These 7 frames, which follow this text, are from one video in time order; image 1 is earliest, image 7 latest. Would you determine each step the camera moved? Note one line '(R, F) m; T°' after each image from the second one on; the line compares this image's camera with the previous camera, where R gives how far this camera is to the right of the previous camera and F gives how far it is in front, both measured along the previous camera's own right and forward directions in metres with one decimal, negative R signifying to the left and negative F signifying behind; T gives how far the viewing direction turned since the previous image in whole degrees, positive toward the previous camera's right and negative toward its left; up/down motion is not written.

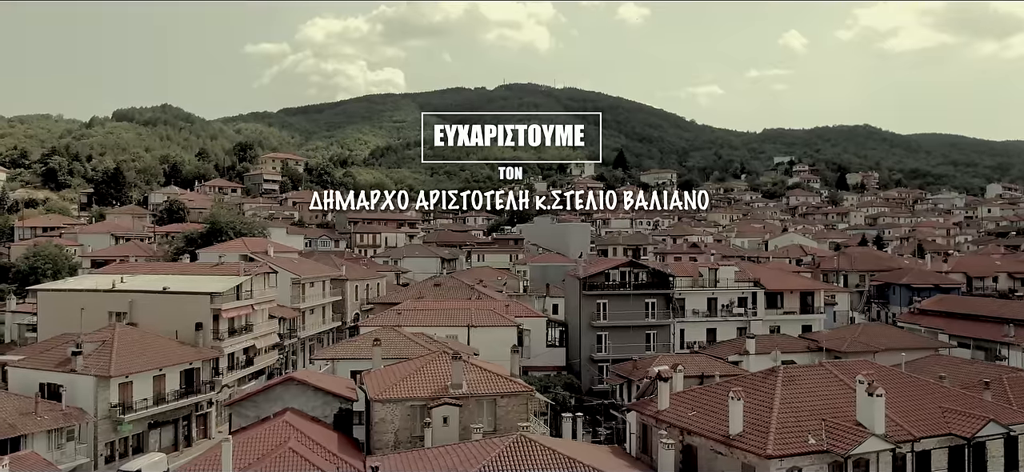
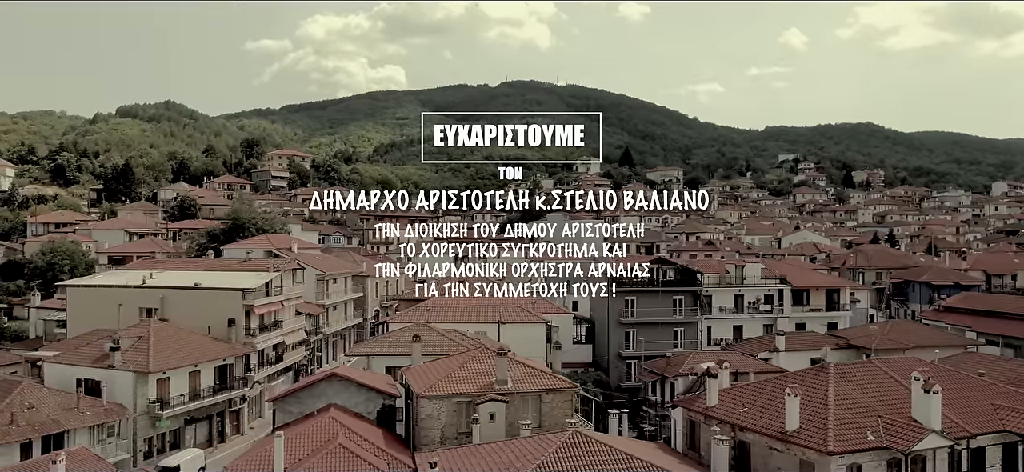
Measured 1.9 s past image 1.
(-1.4, 0.0) m; 0°
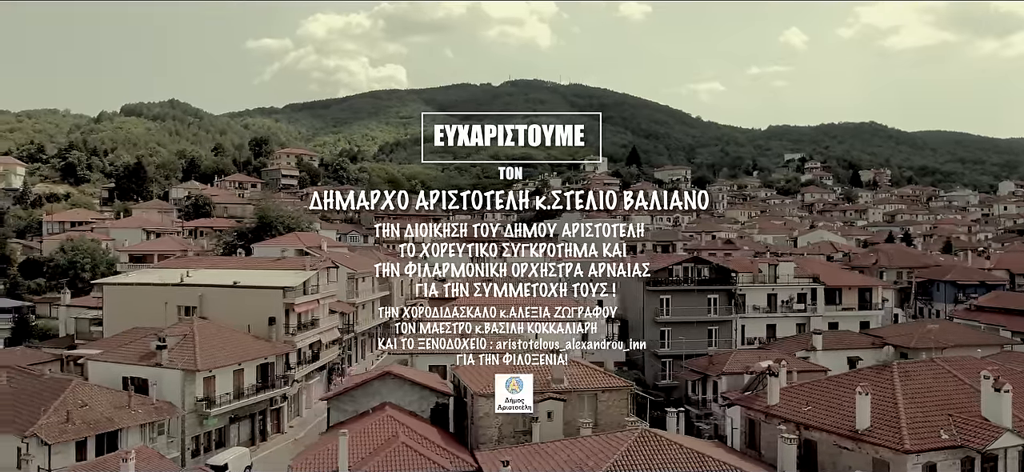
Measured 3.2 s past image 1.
(-1.7, +0.1) m; 0°
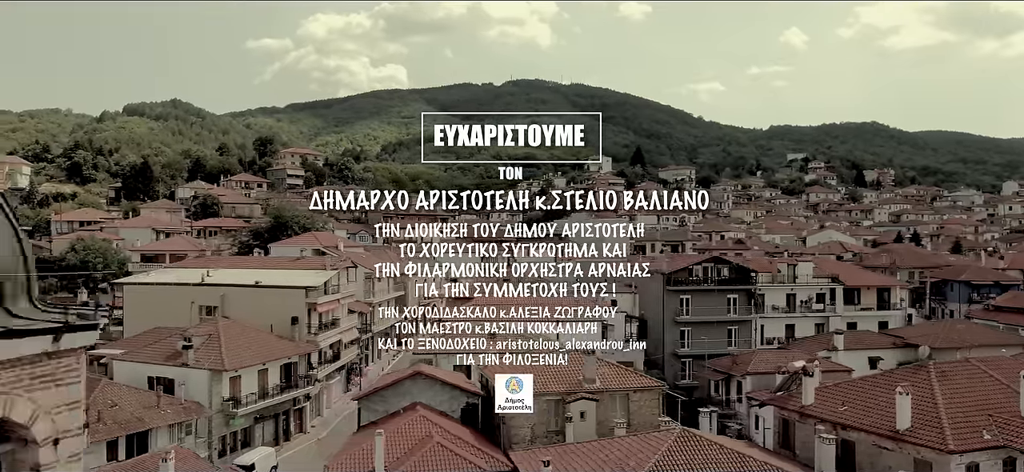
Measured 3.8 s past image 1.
(-1.0, 0.0) m; 0°
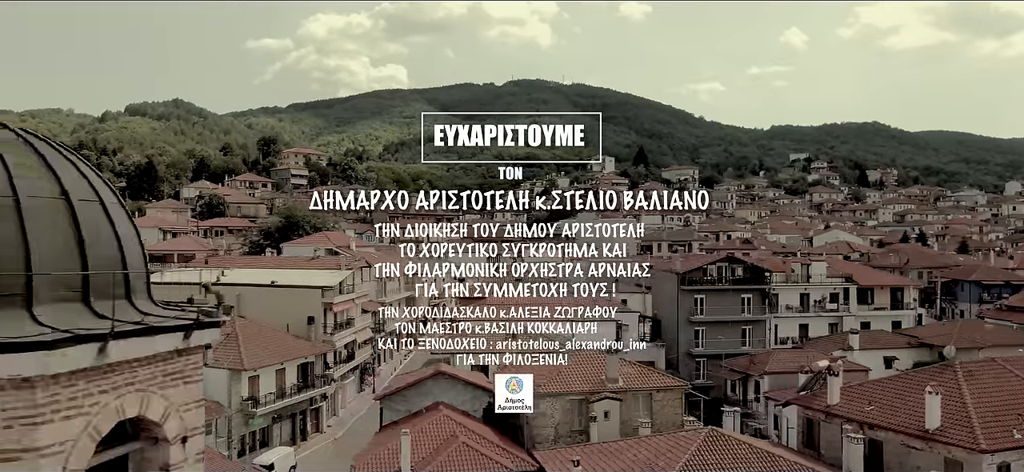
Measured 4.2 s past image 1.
(-0.7, 0.0) m; 0°
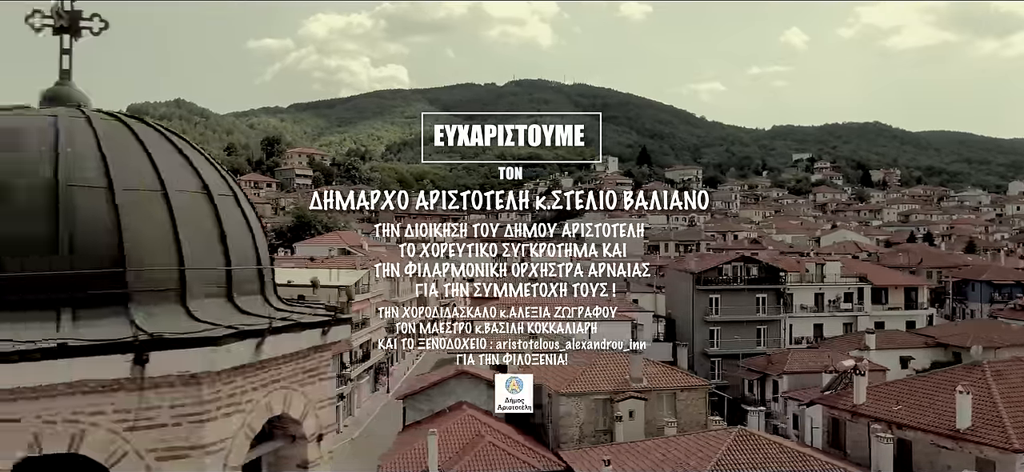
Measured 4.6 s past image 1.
(-0.7, 0.0) m; 0°
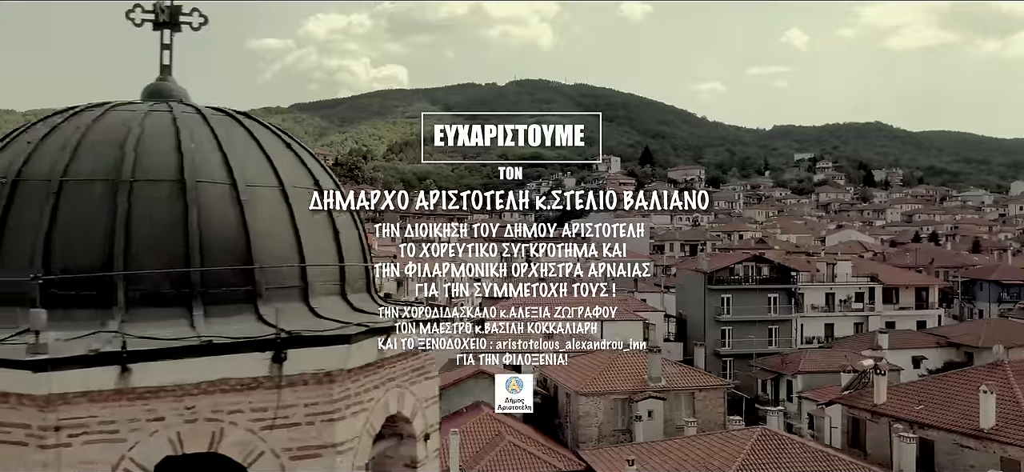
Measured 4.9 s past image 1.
(-0.5, 0.0) m; 0°
